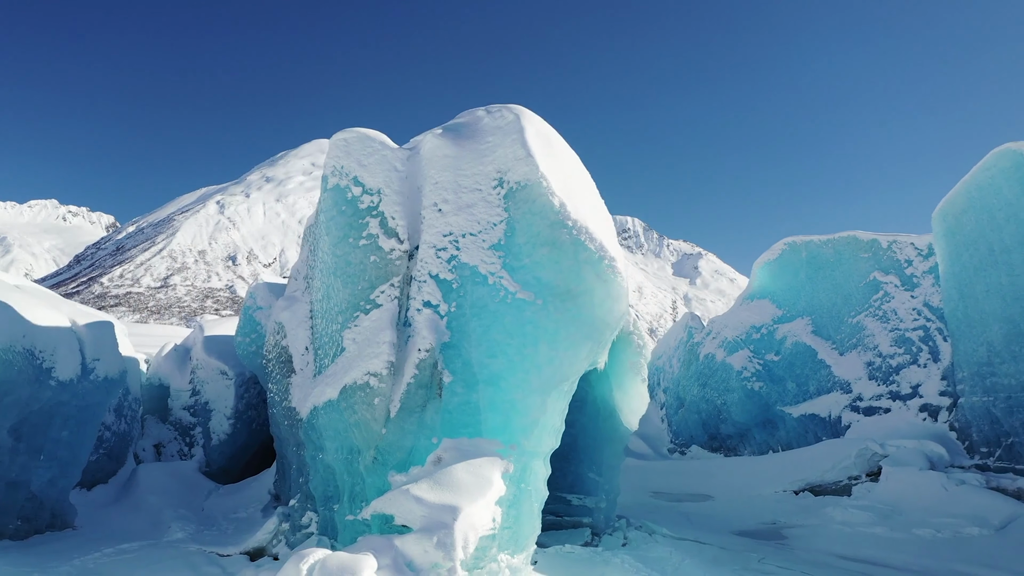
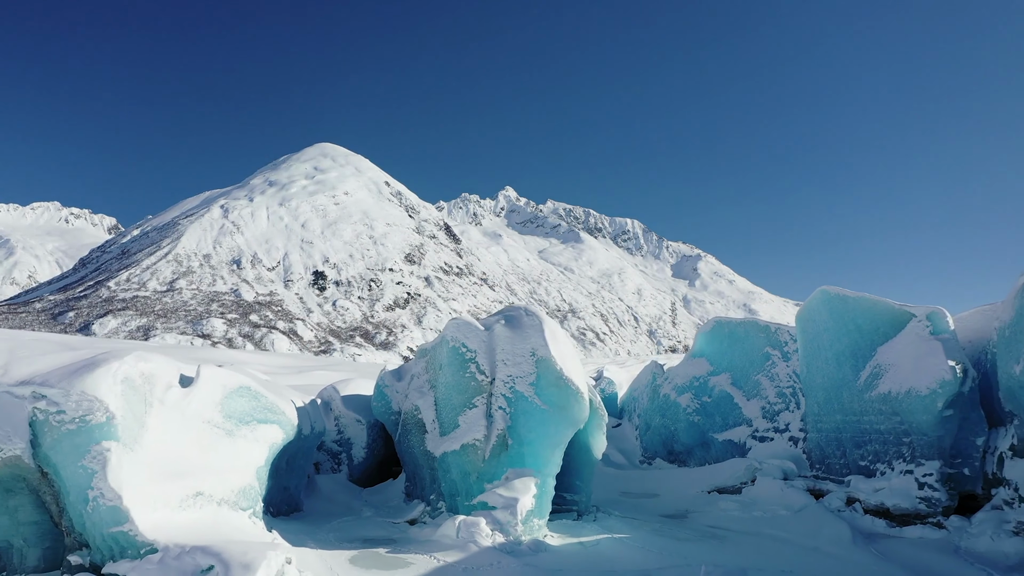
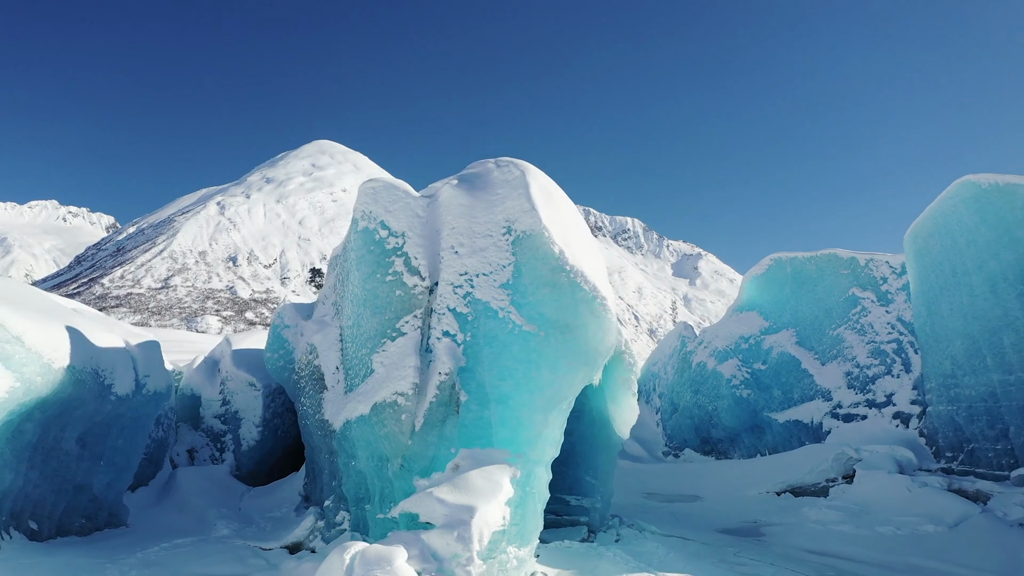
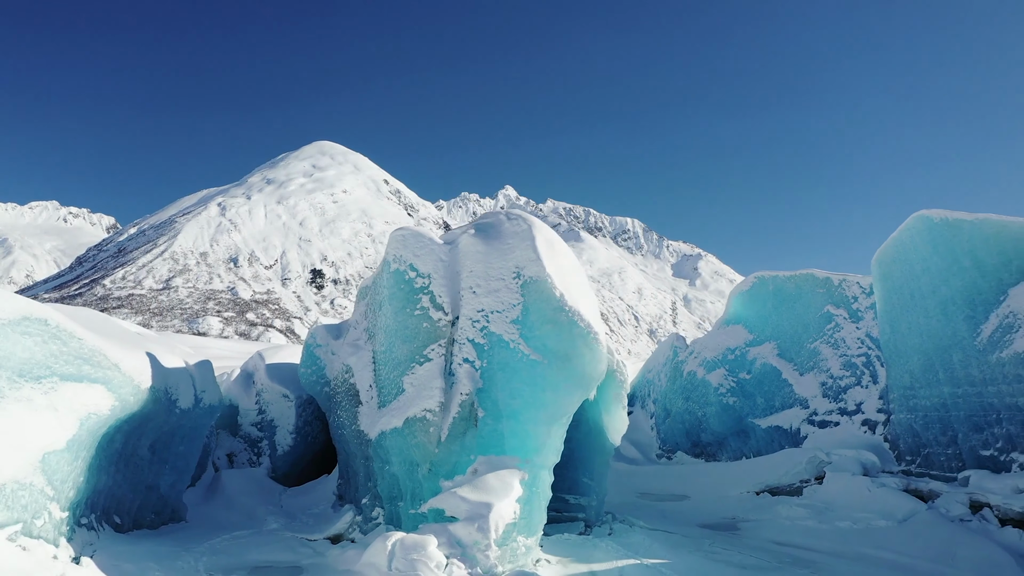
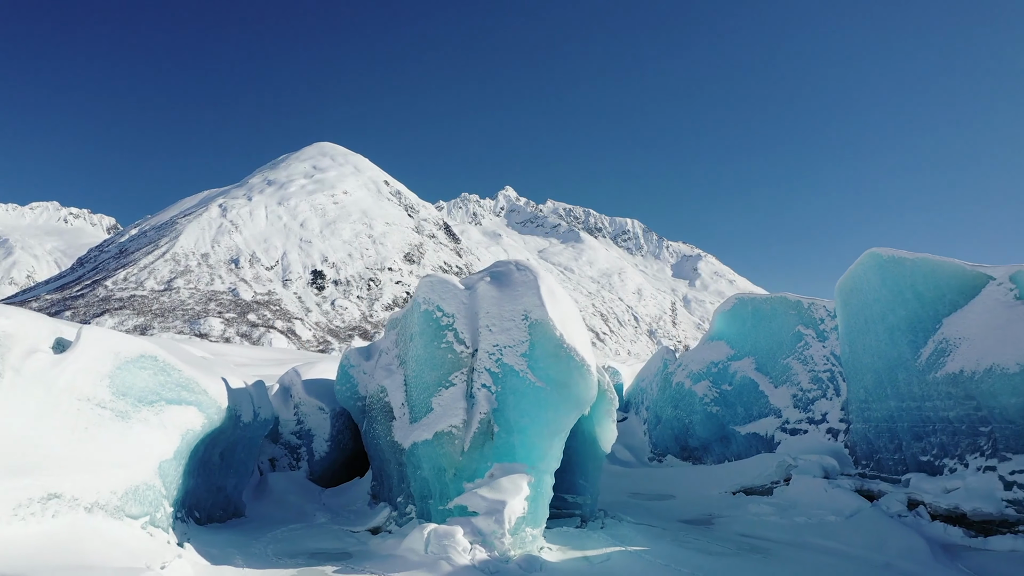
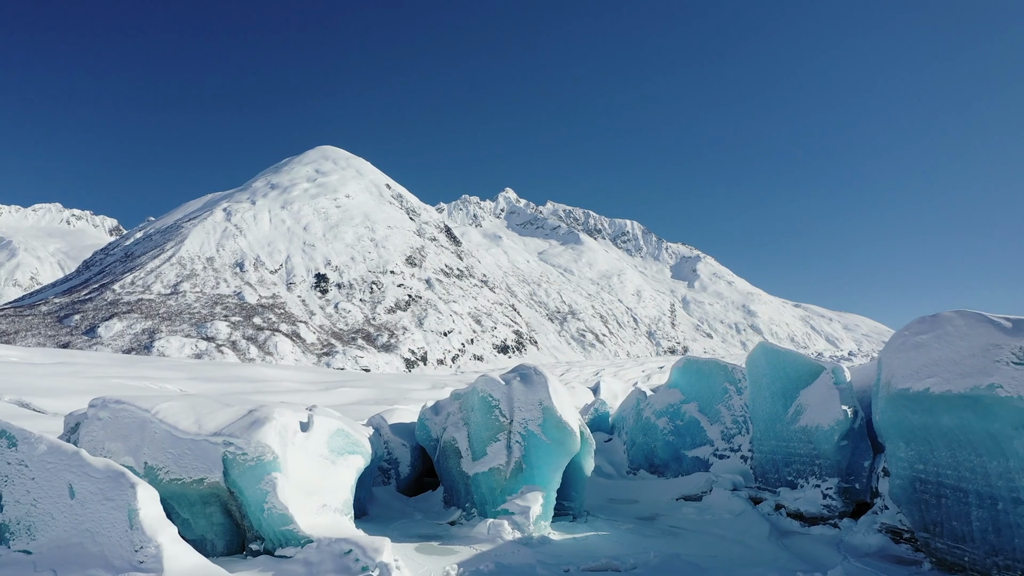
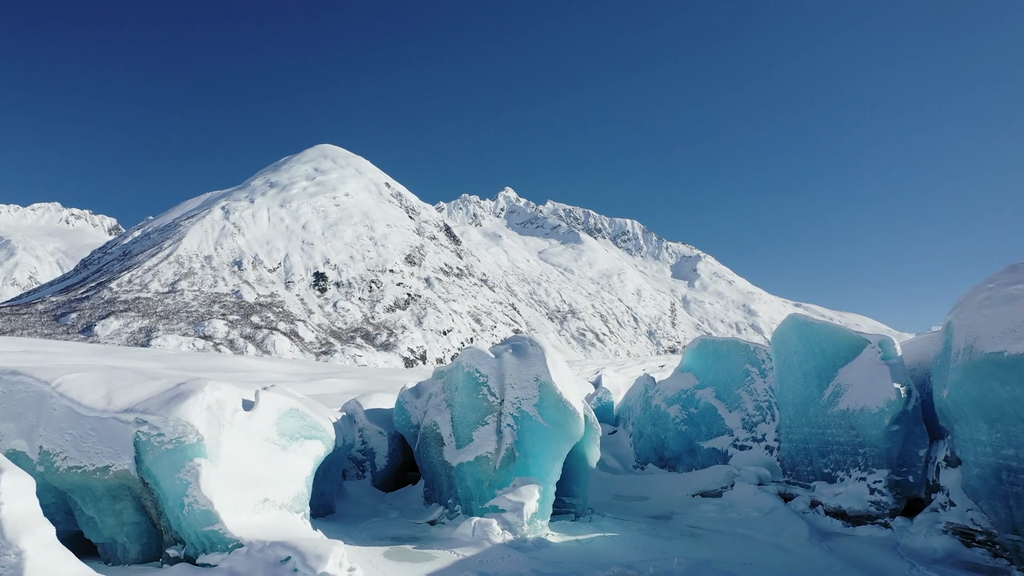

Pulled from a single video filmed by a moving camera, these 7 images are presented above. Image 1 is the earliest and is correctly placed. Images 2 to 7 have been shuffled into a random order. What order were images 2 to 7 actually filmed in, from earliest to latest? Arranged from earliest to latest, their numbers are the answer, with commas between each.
3, 4, 5, 2, 7, 6
